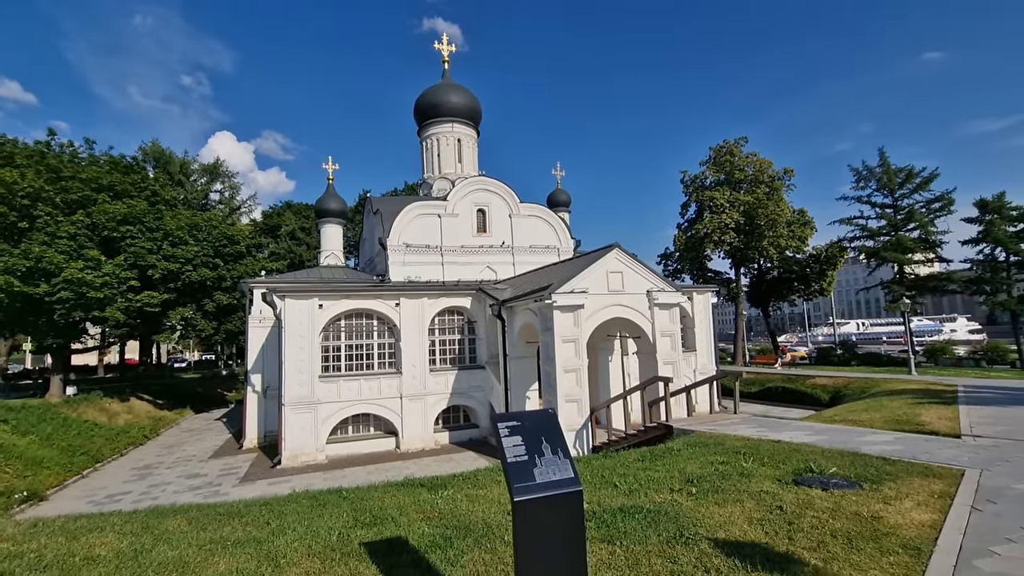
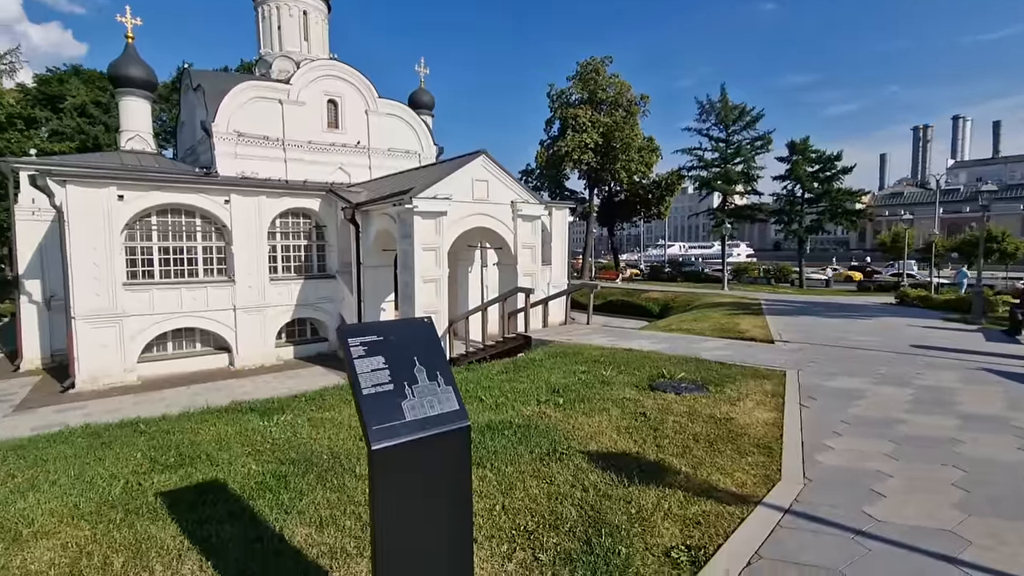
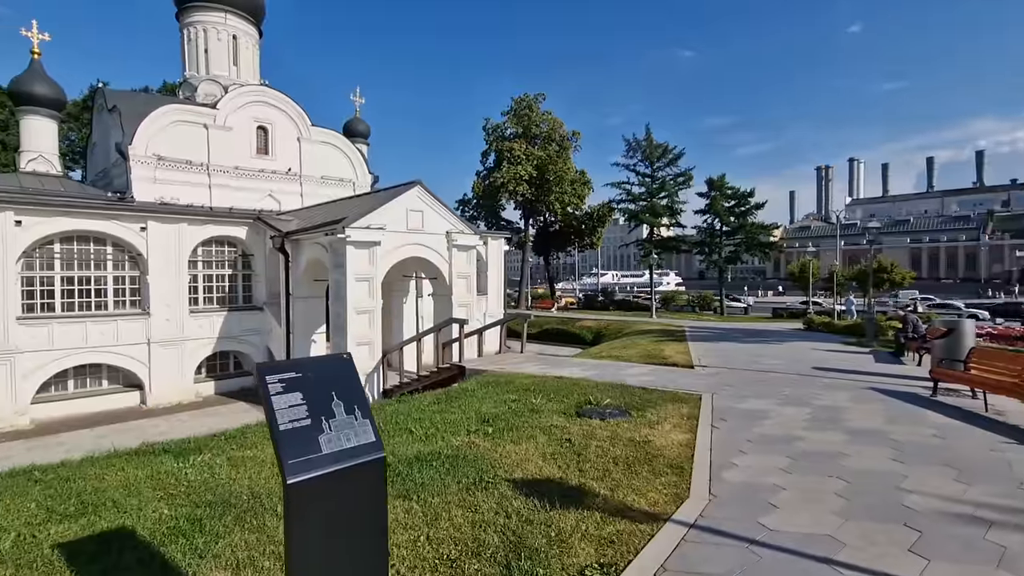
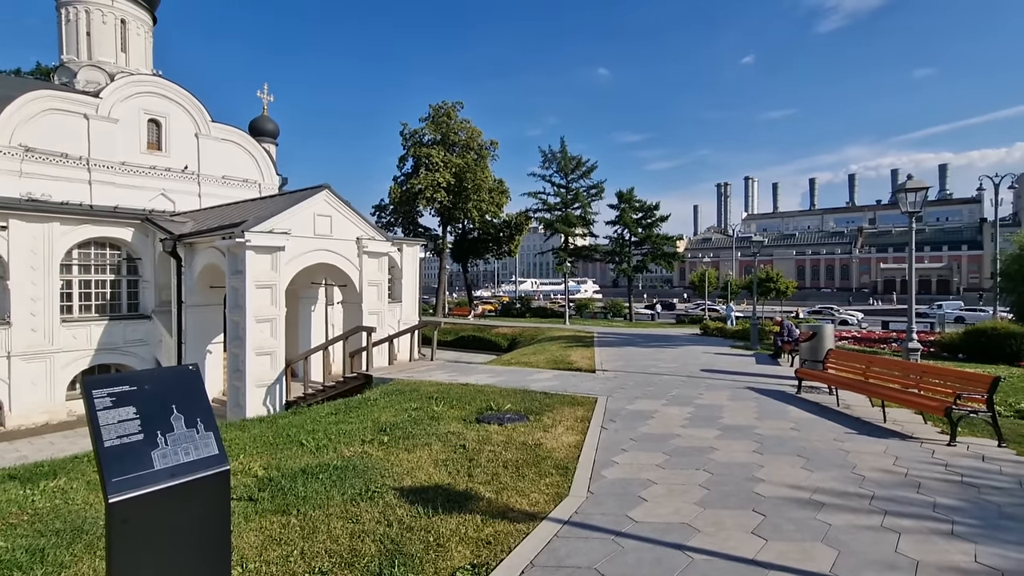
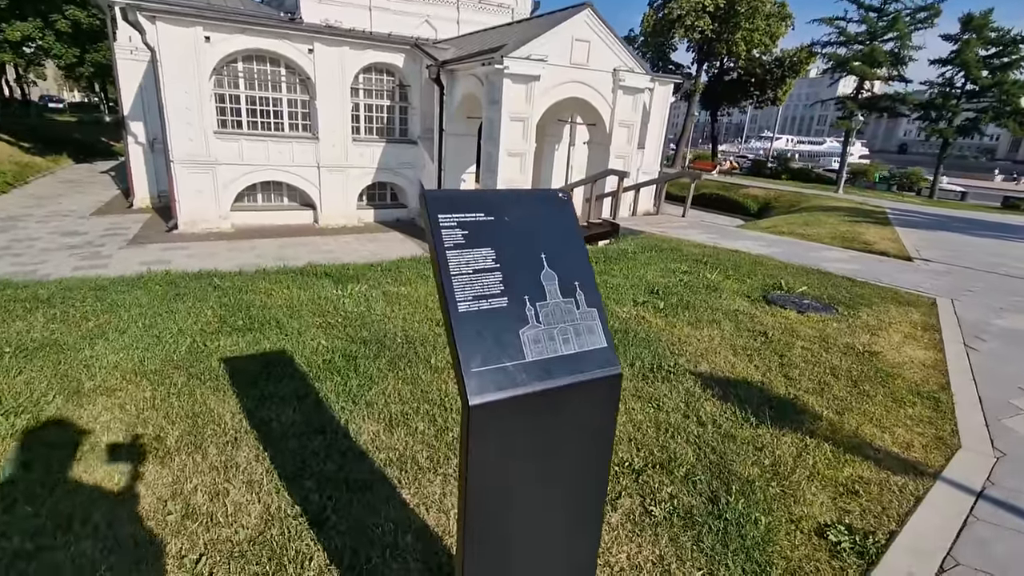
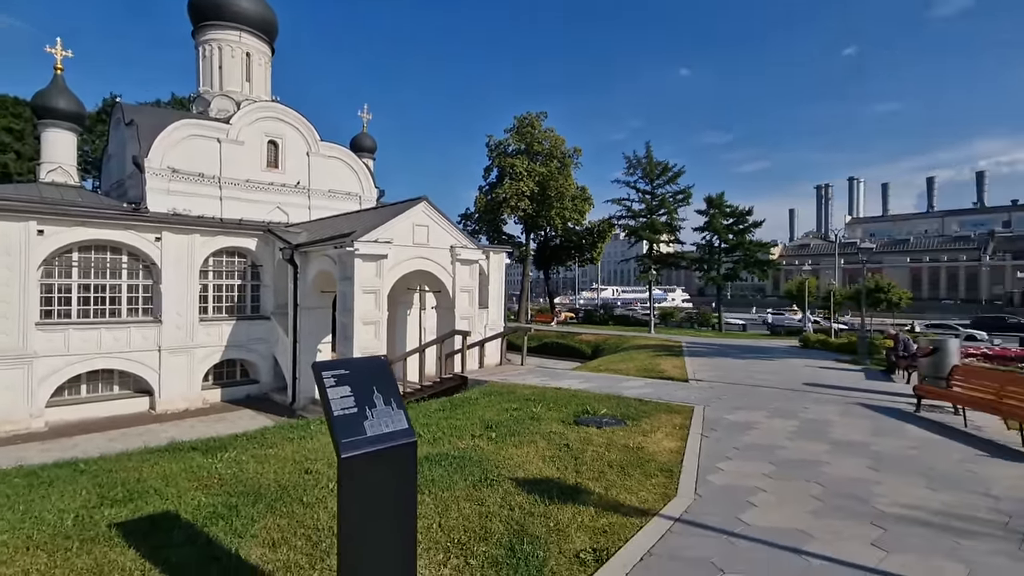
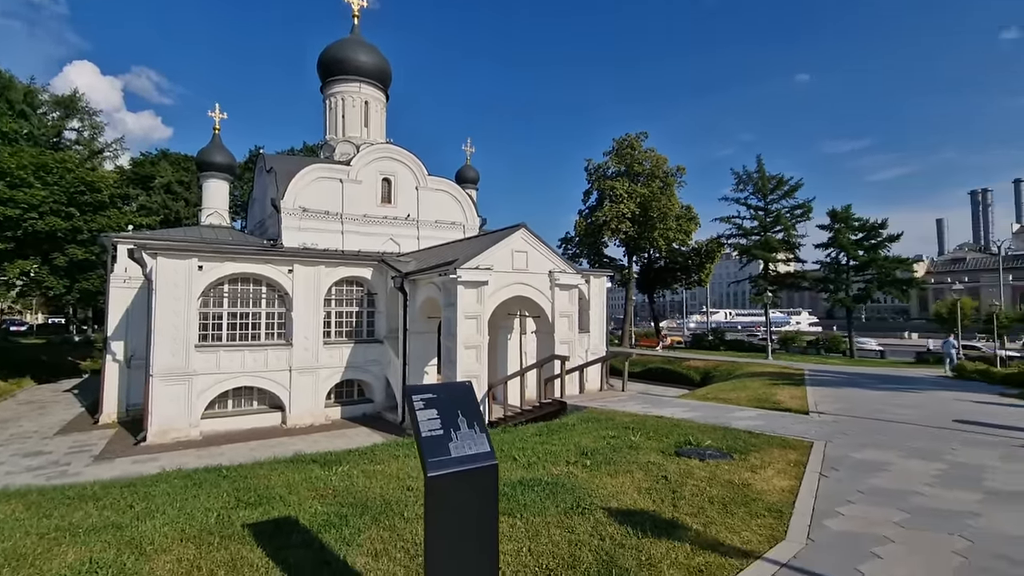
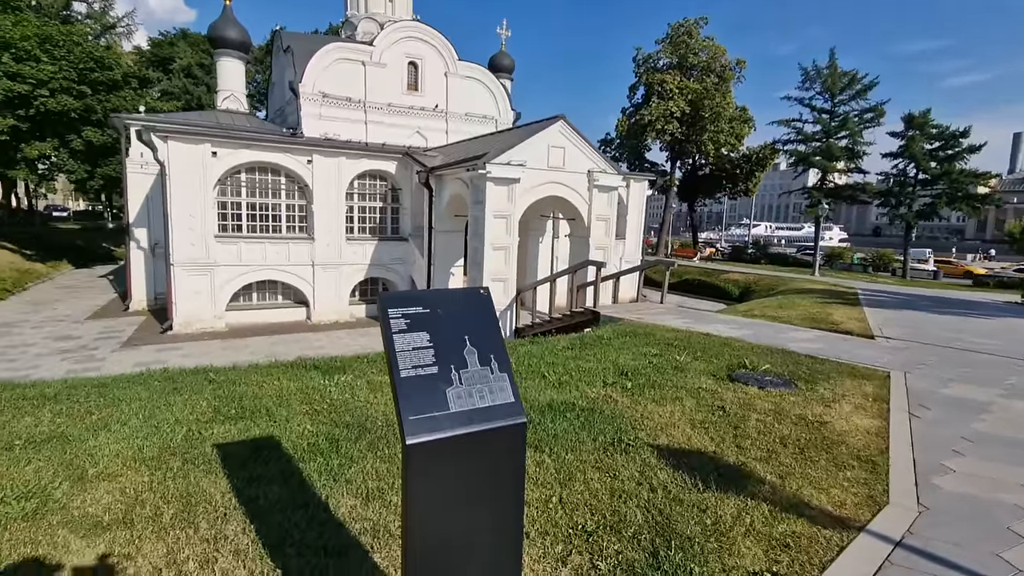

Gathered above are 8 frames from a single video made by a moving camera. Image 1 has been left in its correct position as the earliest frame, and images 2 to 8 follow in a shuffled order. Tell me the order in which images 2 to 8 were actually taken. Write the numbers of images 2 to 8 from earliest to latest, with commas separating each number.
7, 6, 4, 3, 2, 8, 5
